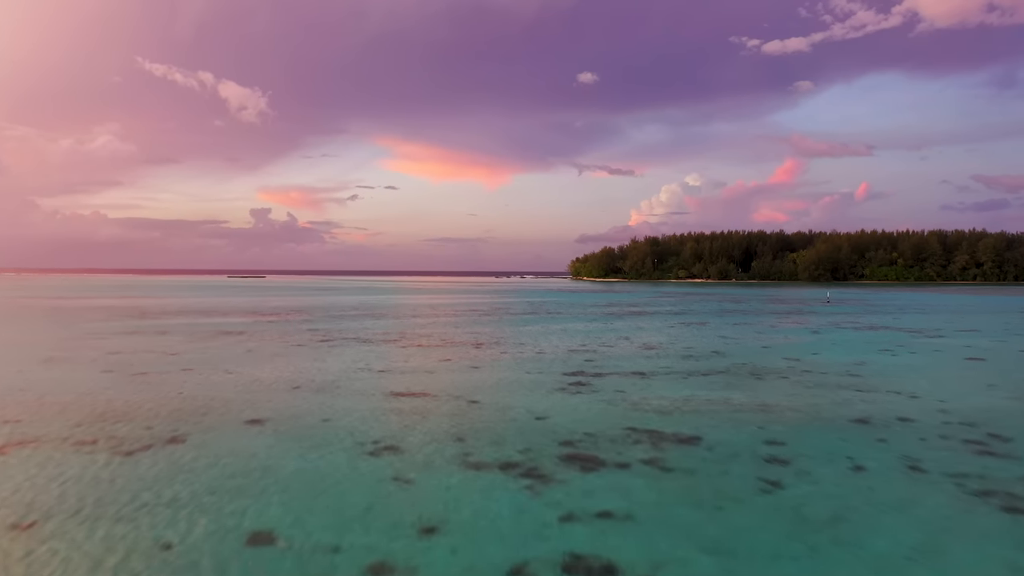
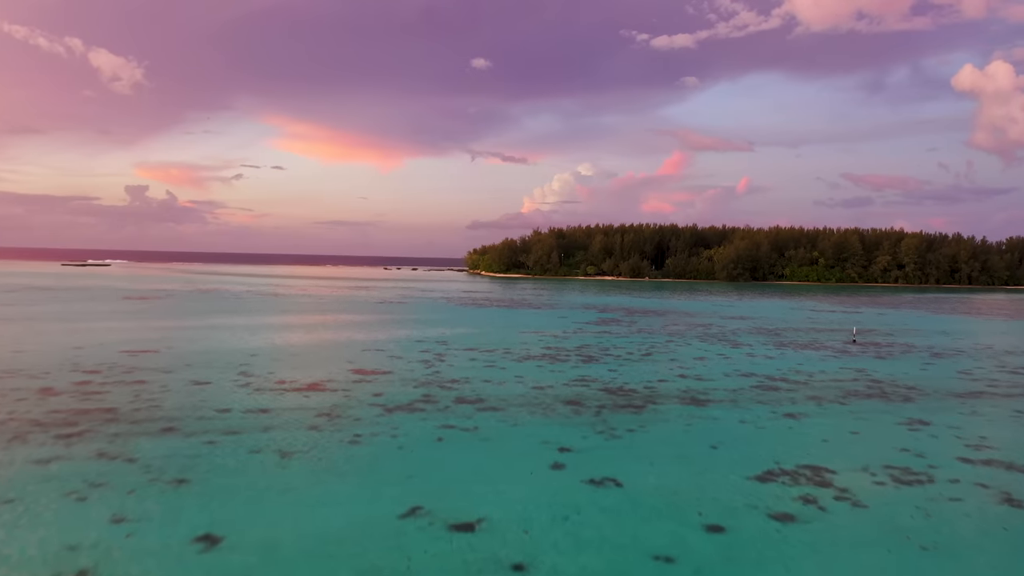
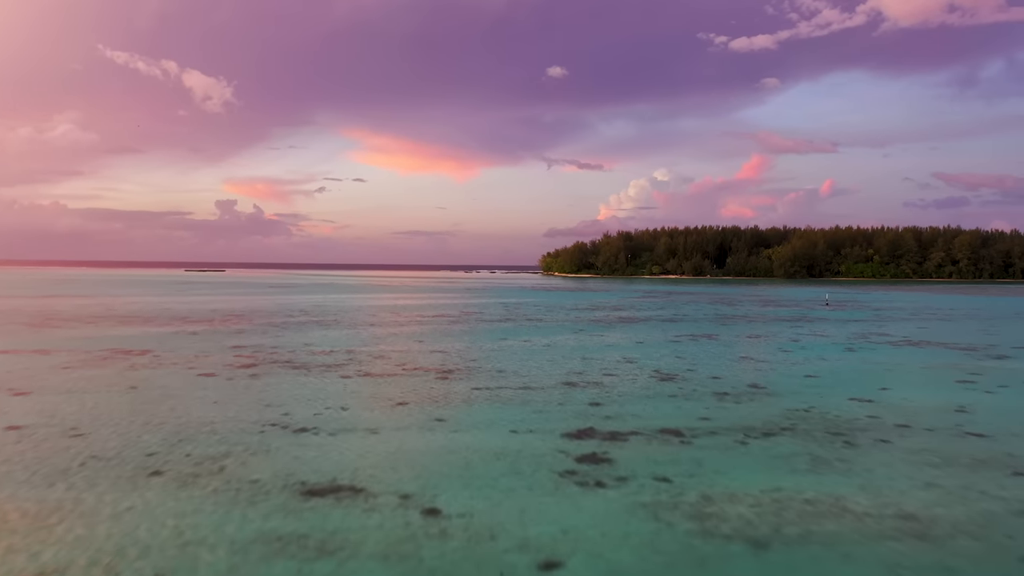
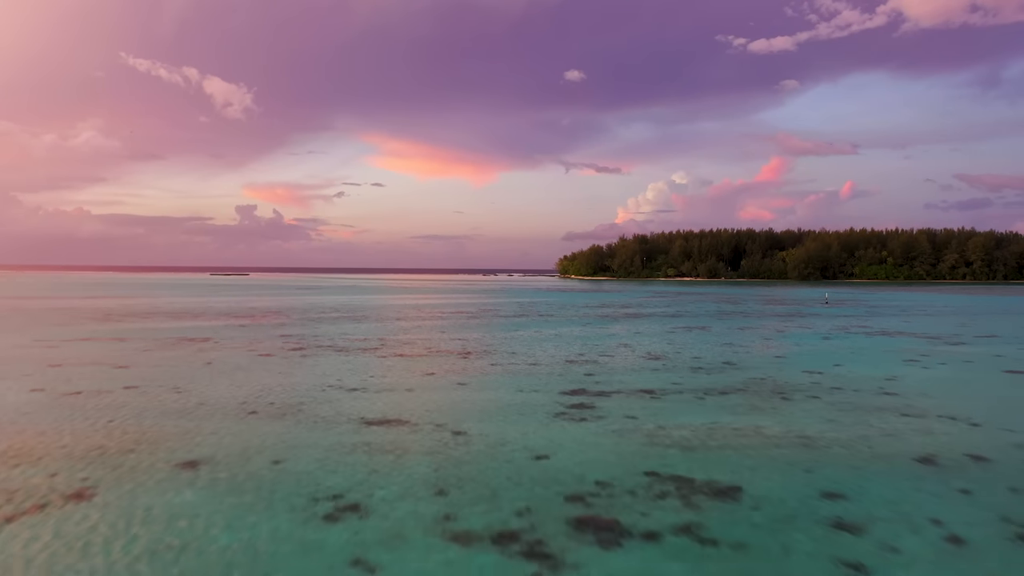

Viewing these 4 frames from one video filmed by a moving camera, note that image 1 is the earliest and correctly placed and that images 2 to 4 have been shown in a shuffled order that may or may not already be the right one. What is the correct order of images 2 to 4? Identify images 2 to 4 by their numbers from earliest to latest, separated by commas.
4, 3, 2
